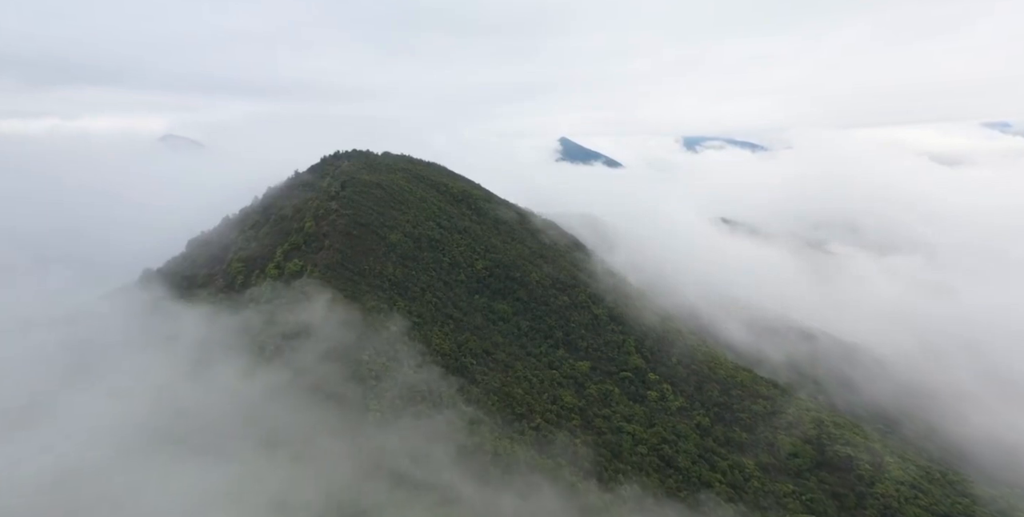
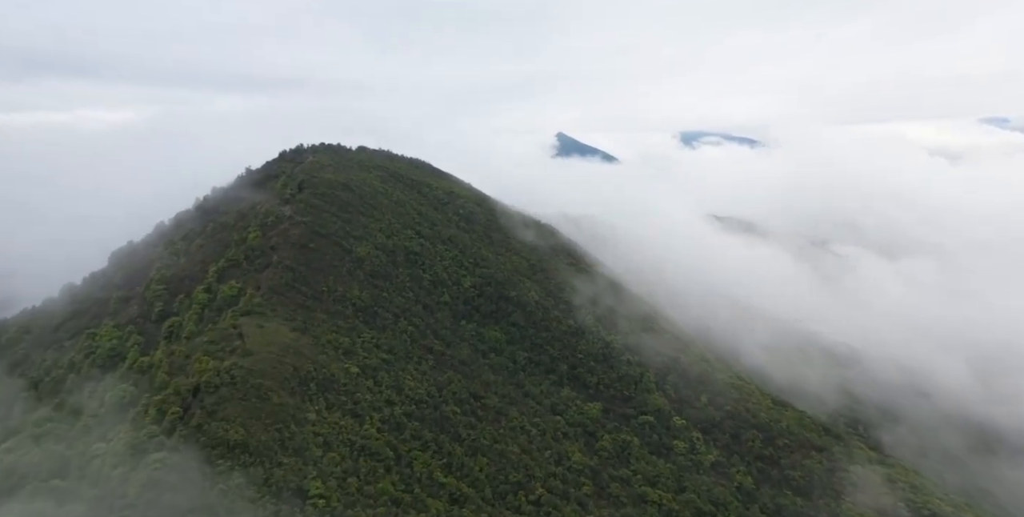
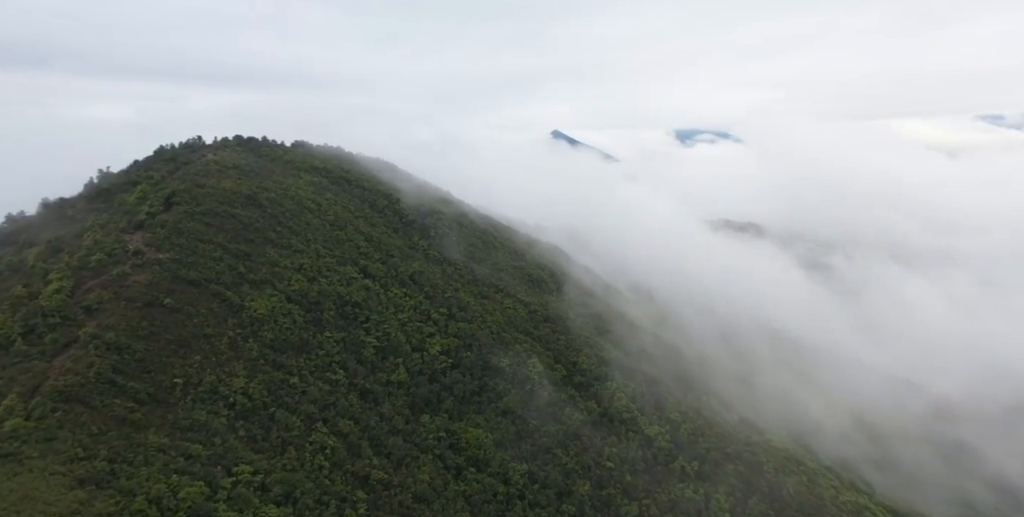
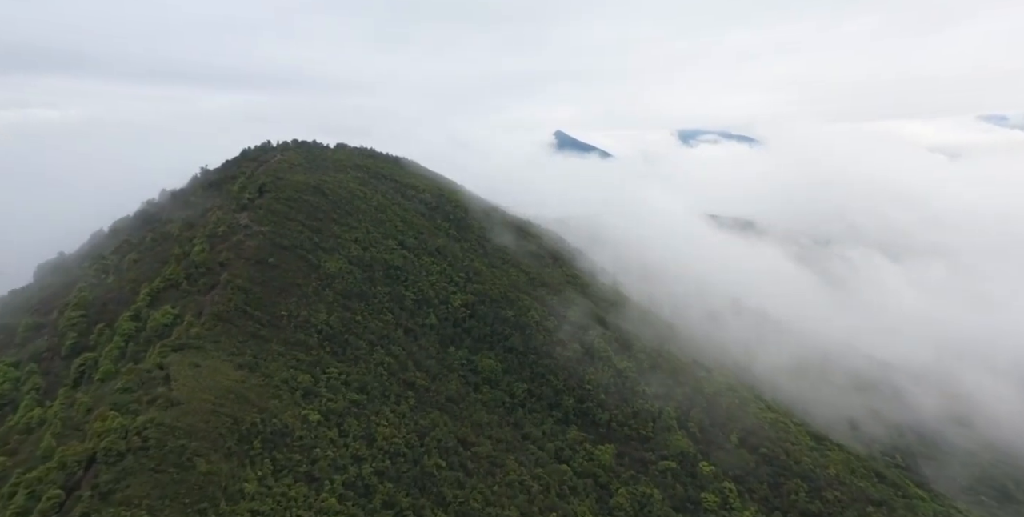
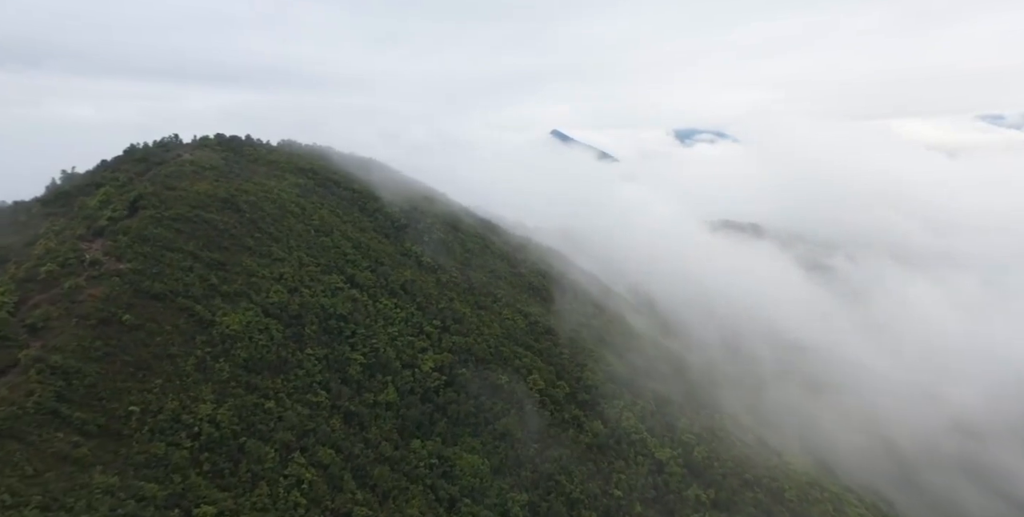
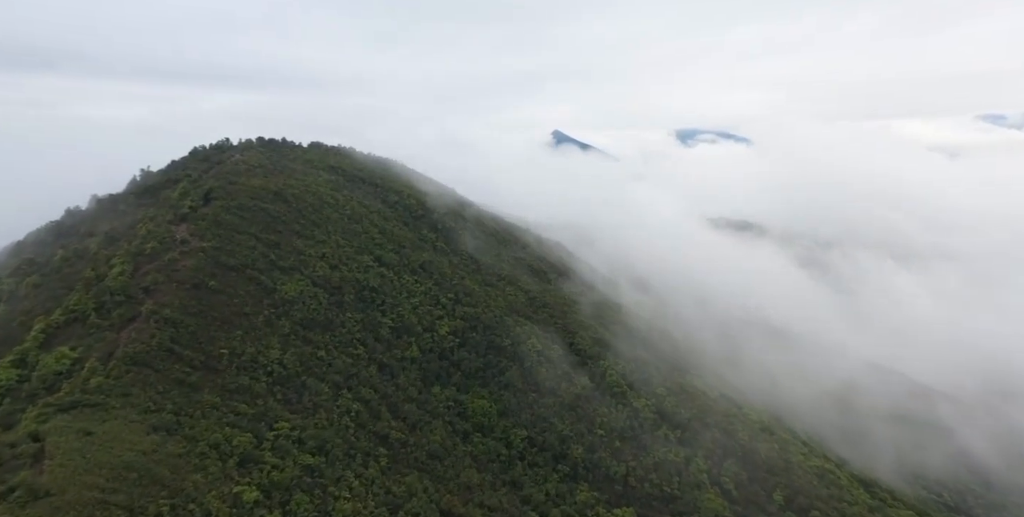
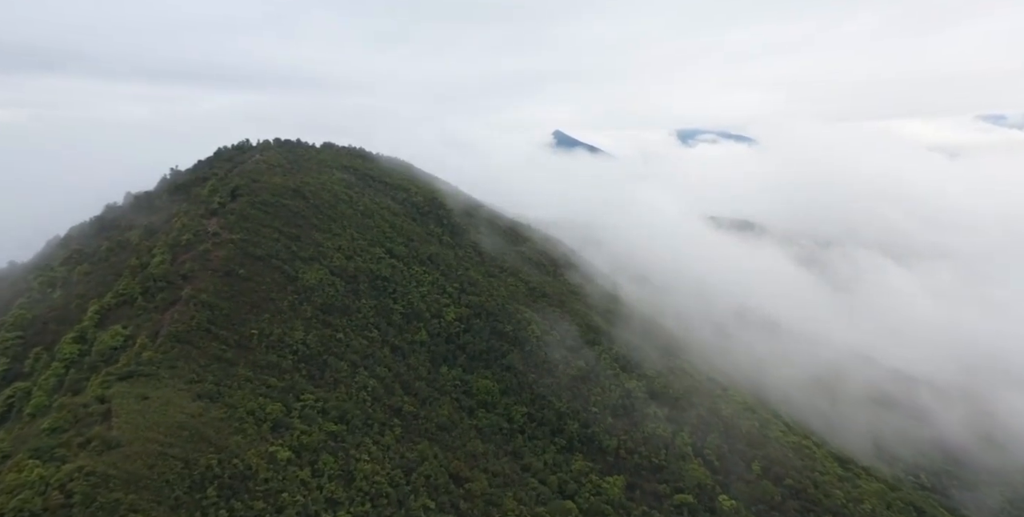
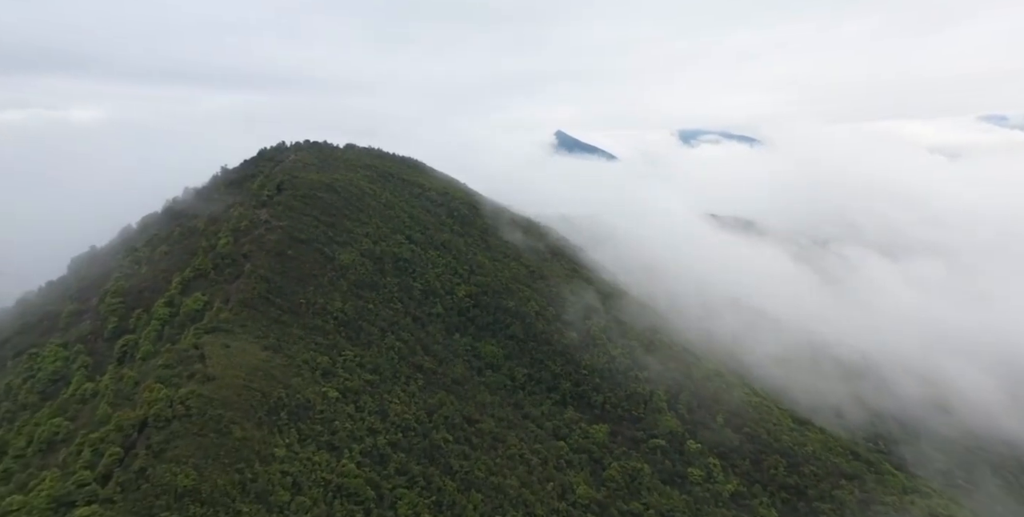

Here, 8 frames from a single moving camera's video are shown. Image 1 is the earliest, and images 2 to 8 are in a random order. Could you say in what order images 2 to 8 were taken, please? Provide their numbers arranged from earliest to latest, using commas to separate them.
2, 8, 4, 7, 6, 3, 5
